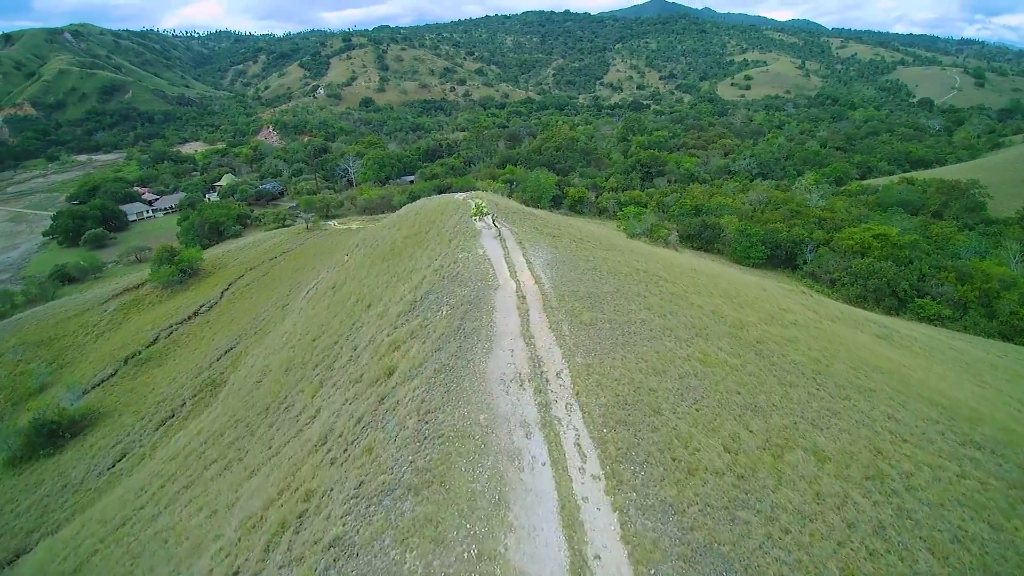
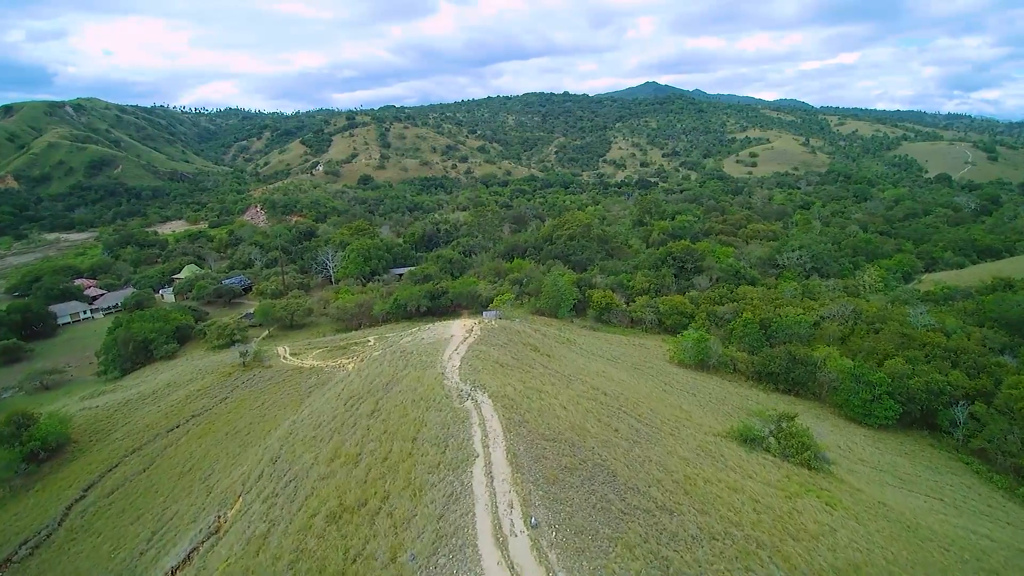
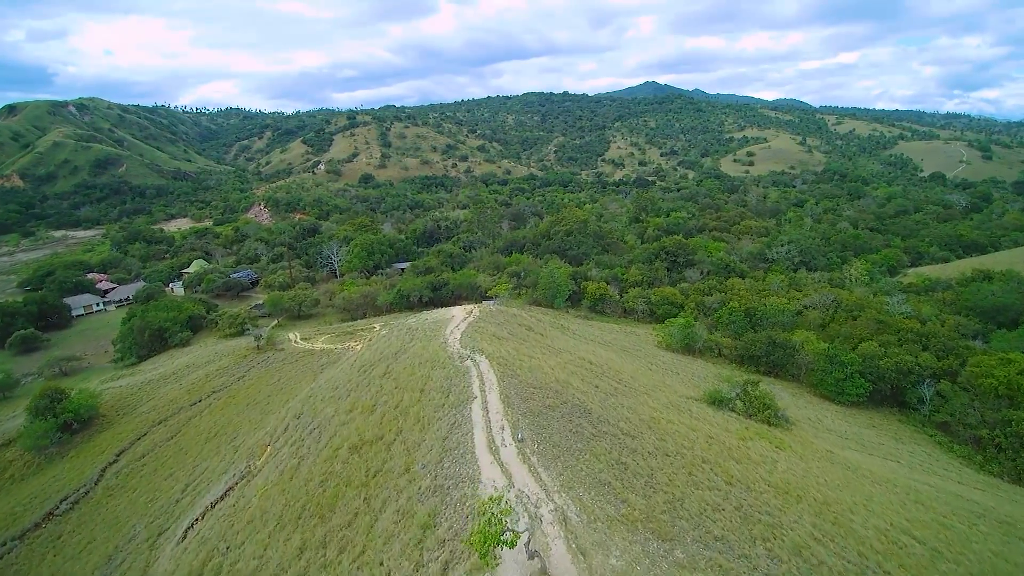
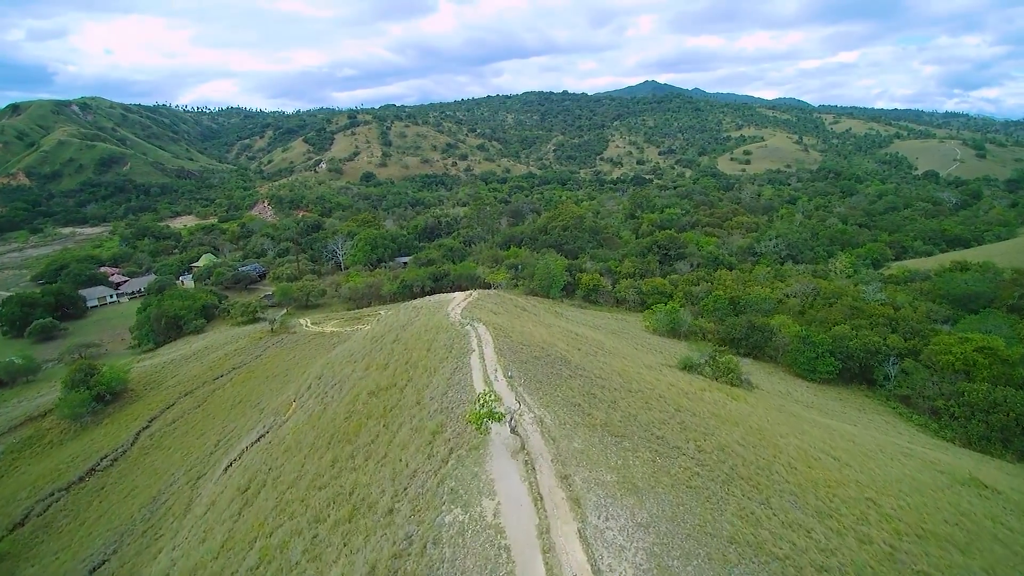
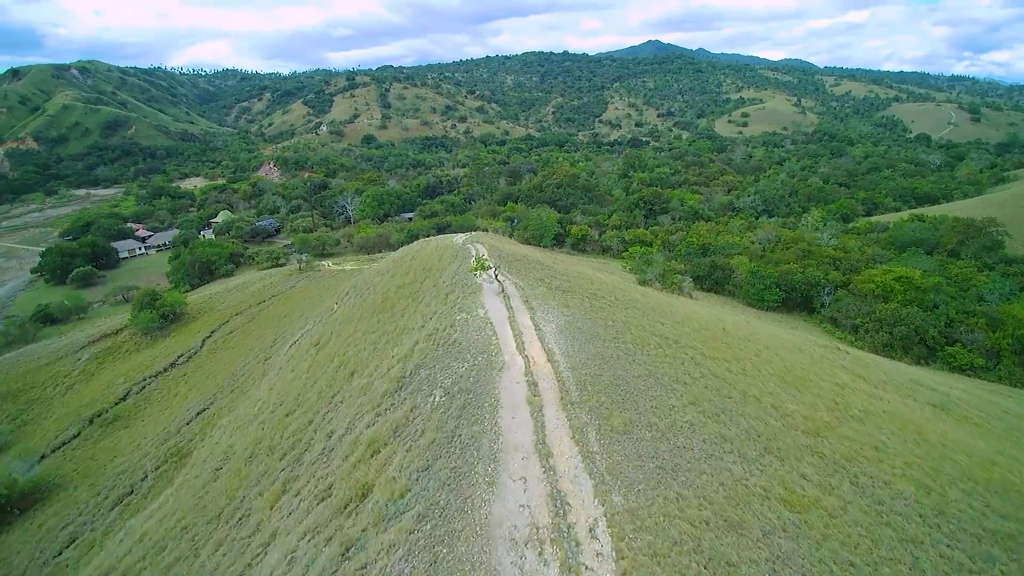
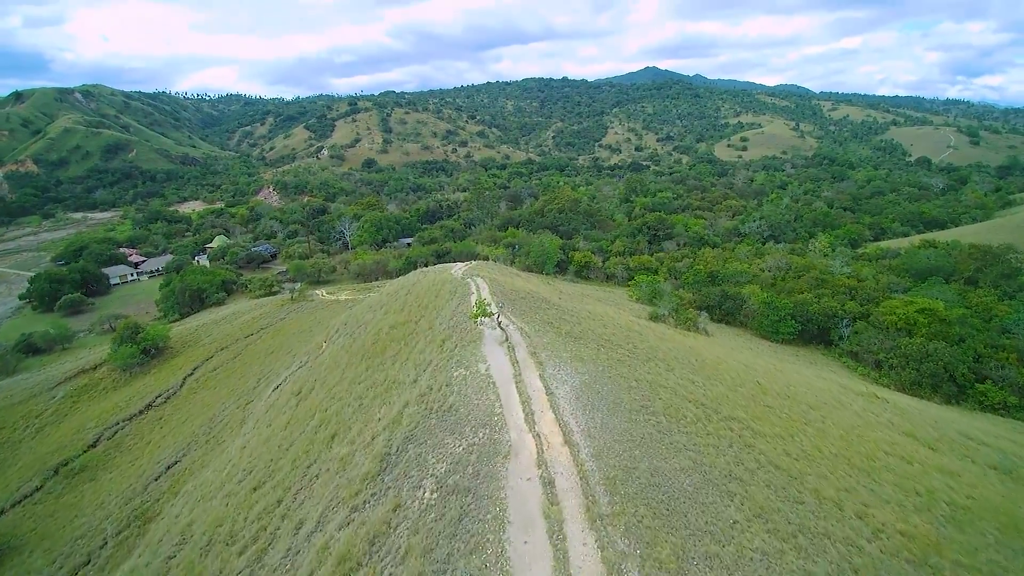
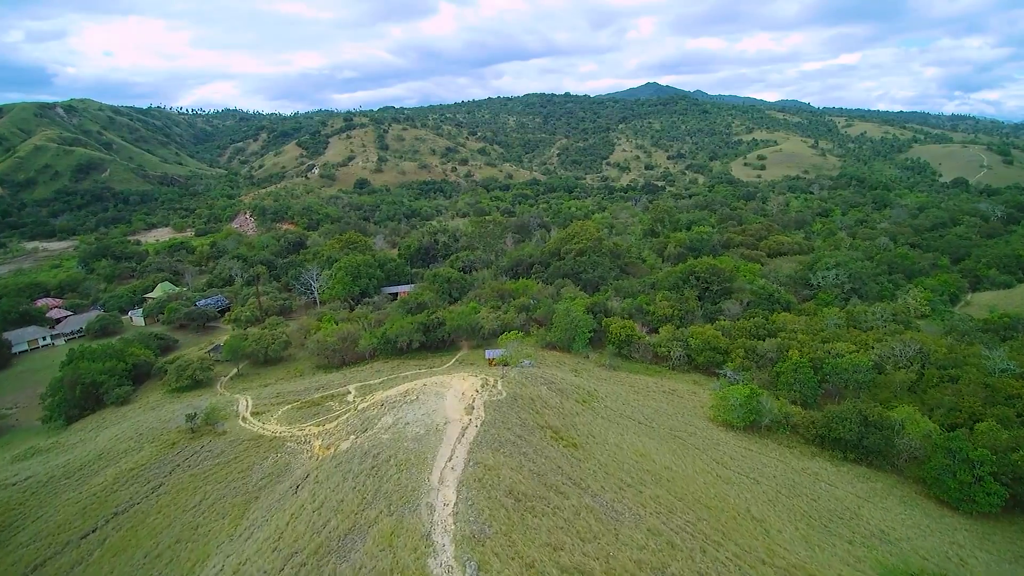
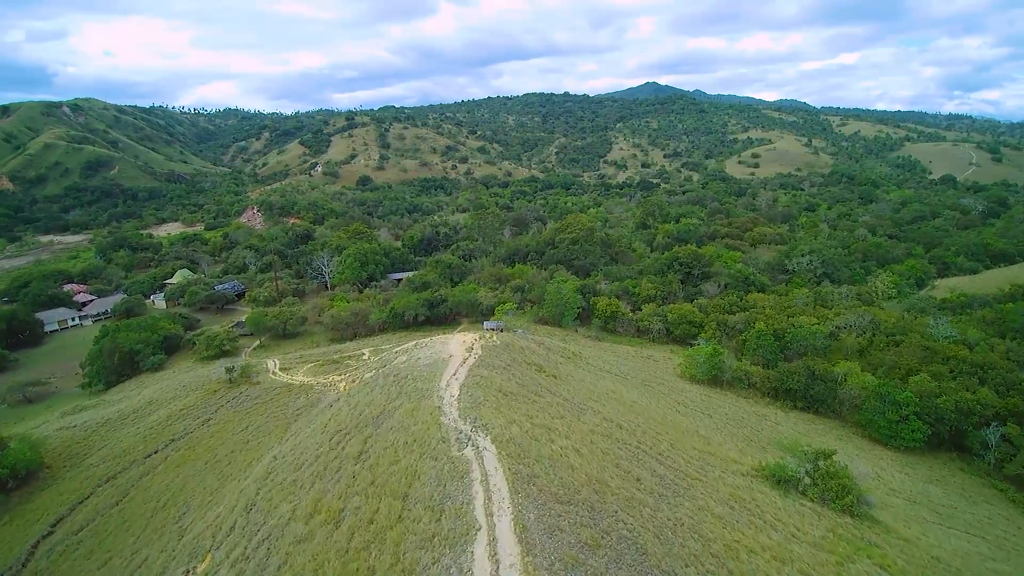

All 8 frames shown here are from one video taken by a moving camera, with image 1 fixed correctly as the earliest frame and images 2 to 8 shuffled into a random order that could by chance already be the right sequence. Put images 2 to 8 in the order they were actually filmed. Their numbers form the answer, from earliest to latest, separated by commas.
5, 6, 4, 3, 2, 8, 7
